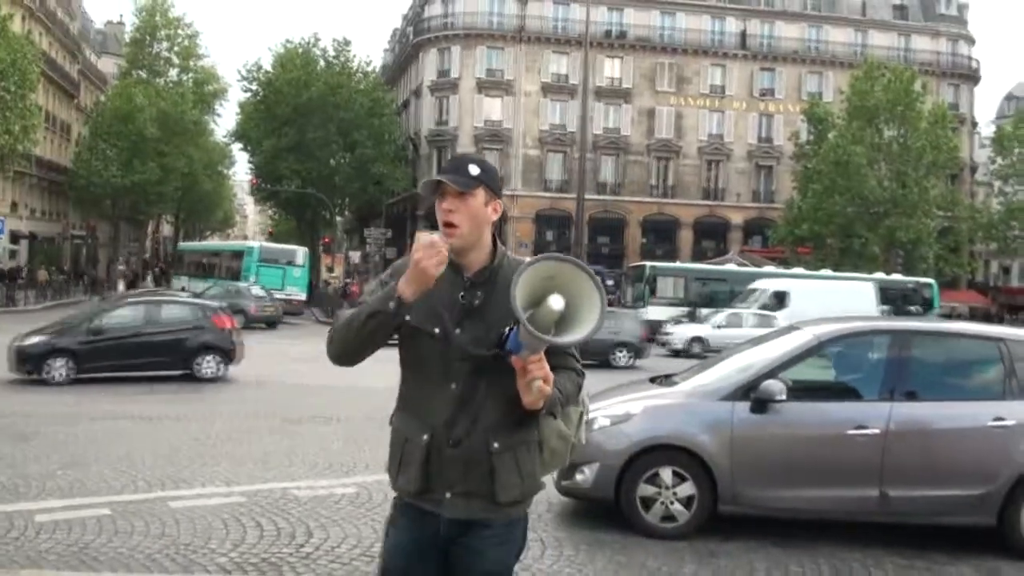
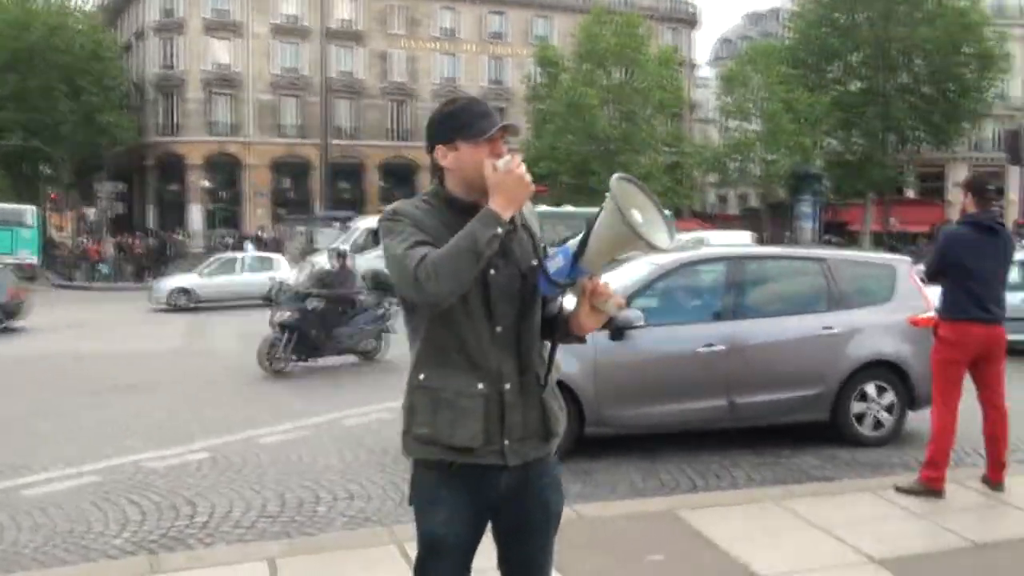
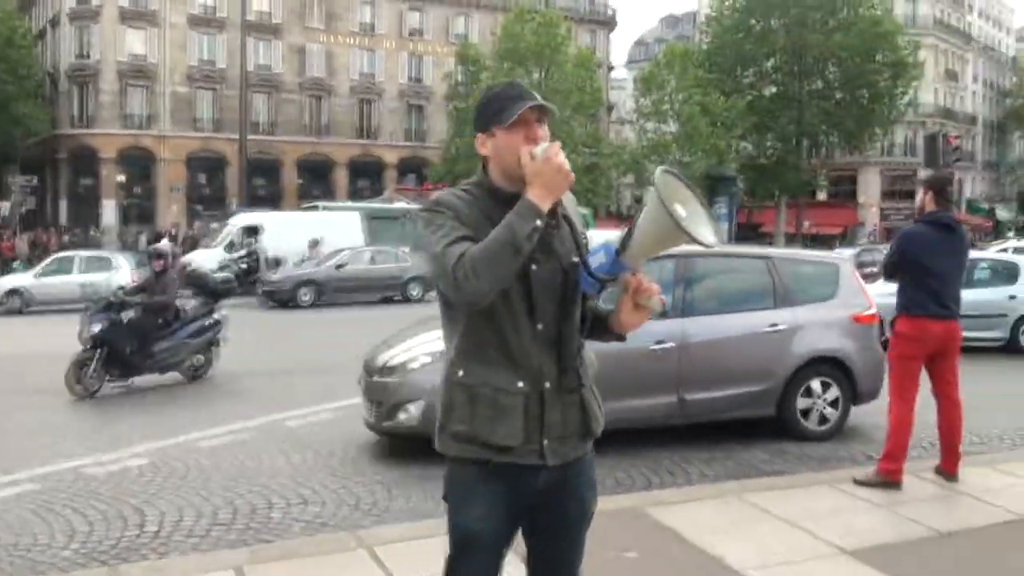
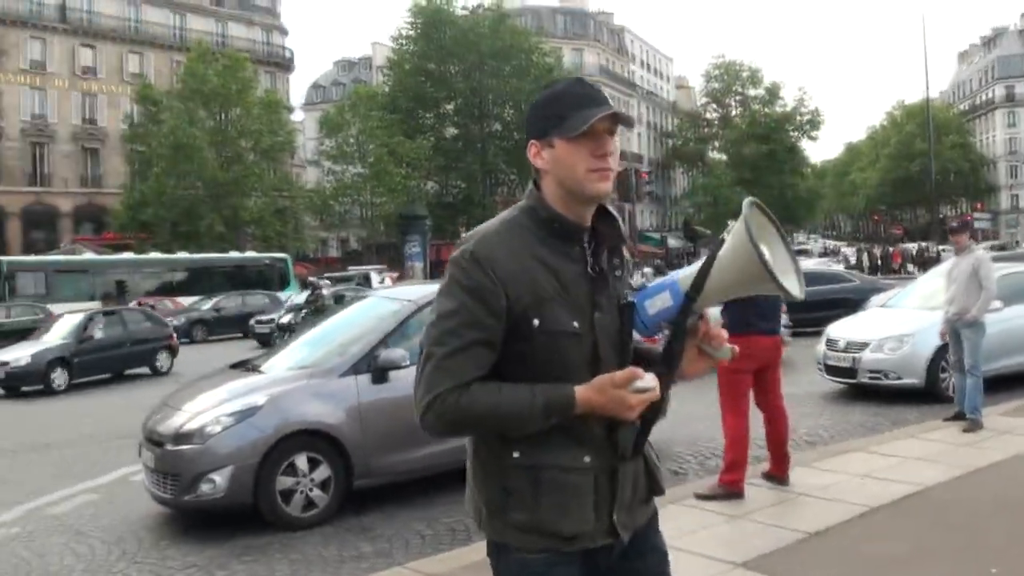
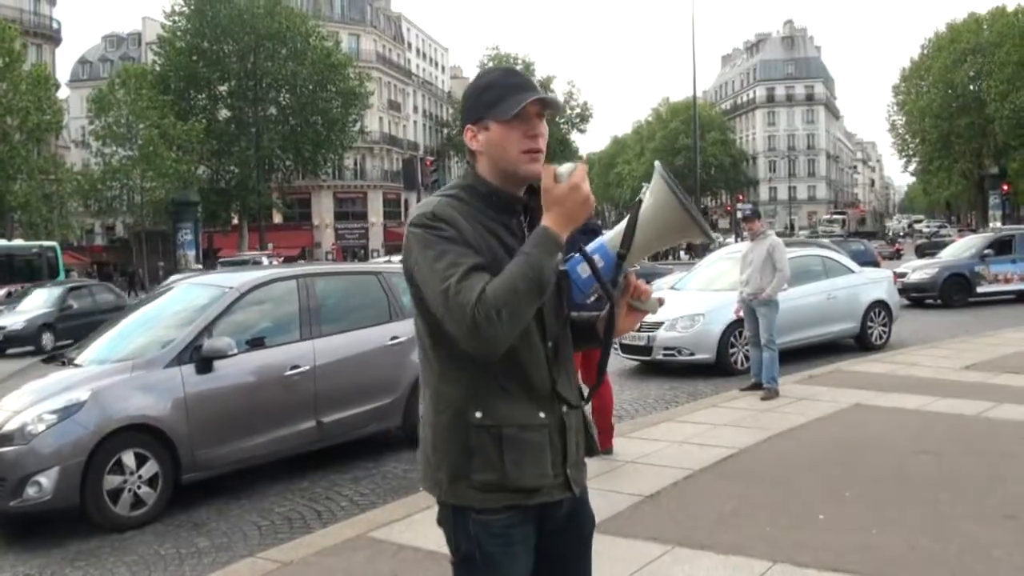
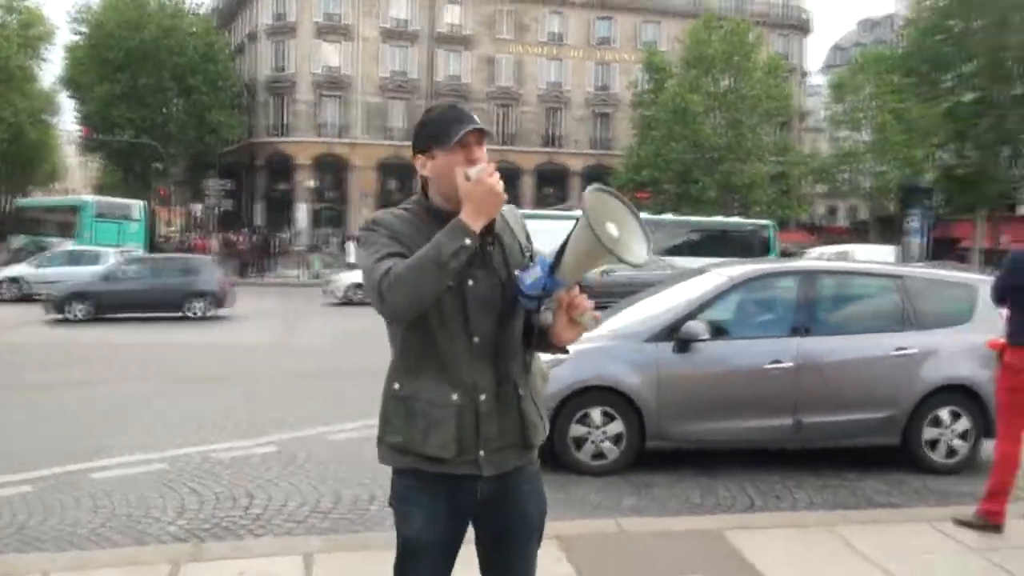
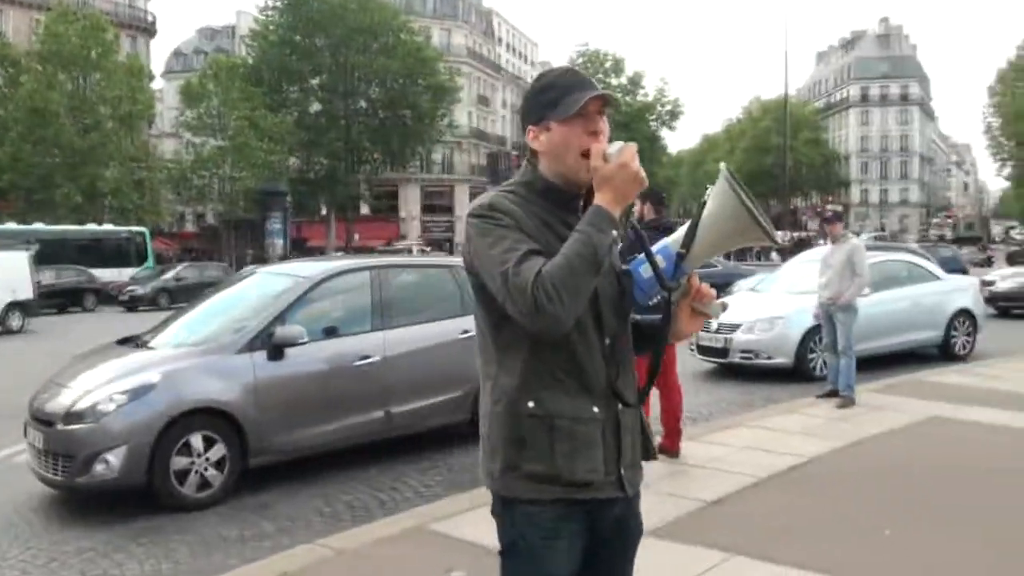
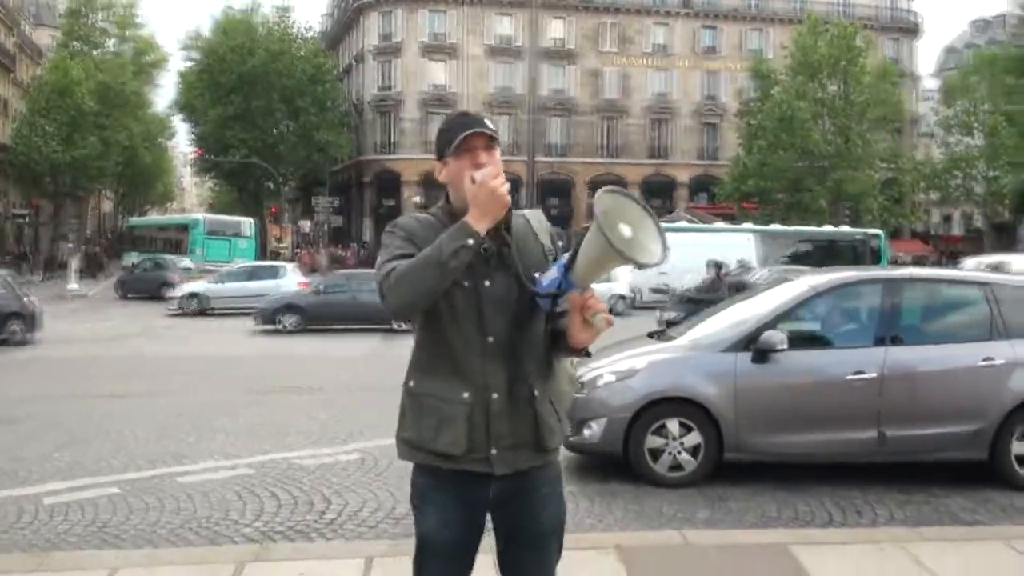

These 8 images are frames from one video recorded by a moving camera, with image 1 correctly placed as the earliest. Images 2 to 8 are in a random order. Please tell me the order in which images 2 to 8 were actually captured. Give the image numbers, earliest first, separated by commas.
8, 6, 2, 3, 7, 5, 4
